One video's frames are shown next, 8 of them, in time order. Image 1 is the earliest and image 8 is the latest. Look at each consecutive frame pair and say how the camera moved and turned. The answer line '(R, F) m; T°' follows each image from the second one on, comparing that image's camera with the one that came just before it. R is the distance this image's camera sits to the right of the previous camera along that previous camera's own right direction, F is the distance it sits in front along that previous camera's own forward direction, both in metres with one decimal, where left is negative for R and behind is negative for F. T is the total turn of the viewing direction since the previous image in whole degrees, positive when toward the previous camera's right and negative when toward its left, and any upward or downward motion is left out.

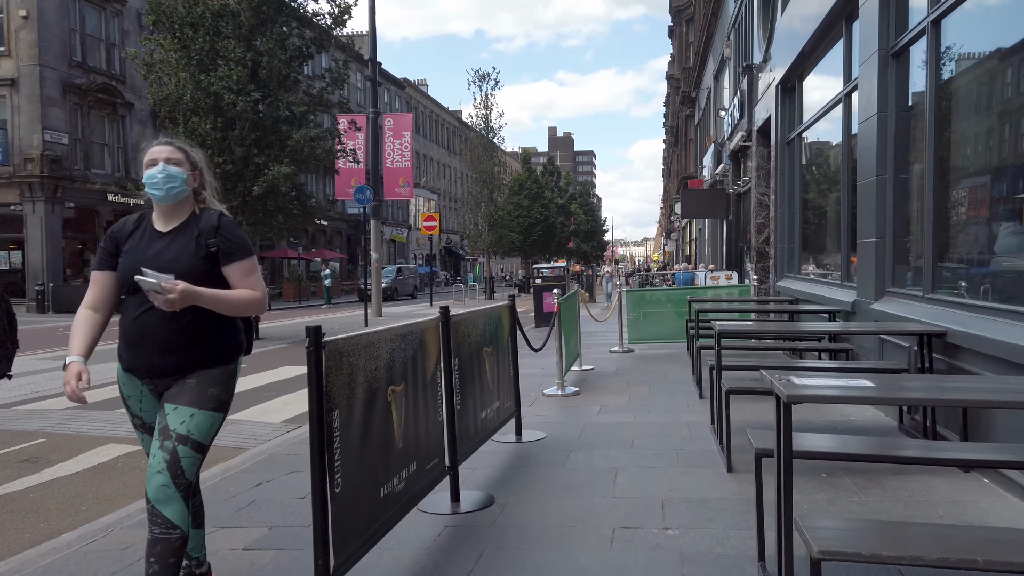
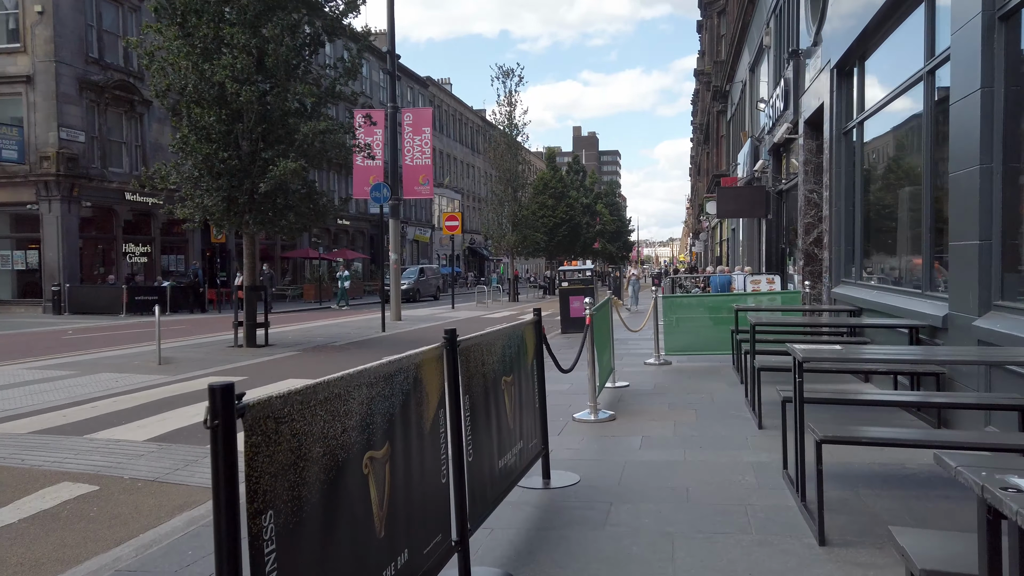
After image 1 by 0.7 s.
(0.0, +1.1) m; -2°
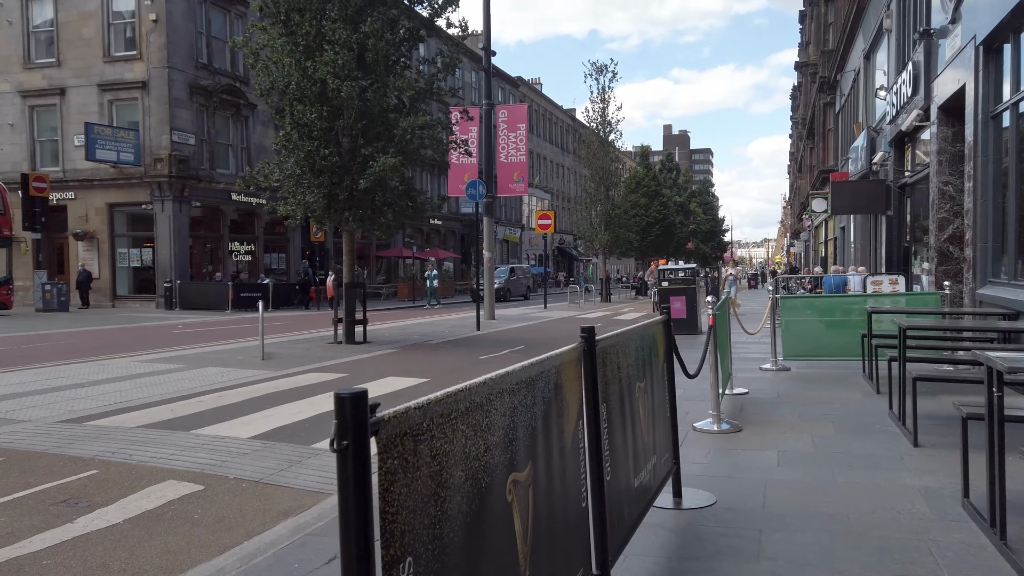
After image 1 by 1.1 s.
(-0.3, +0.5) m; -7°
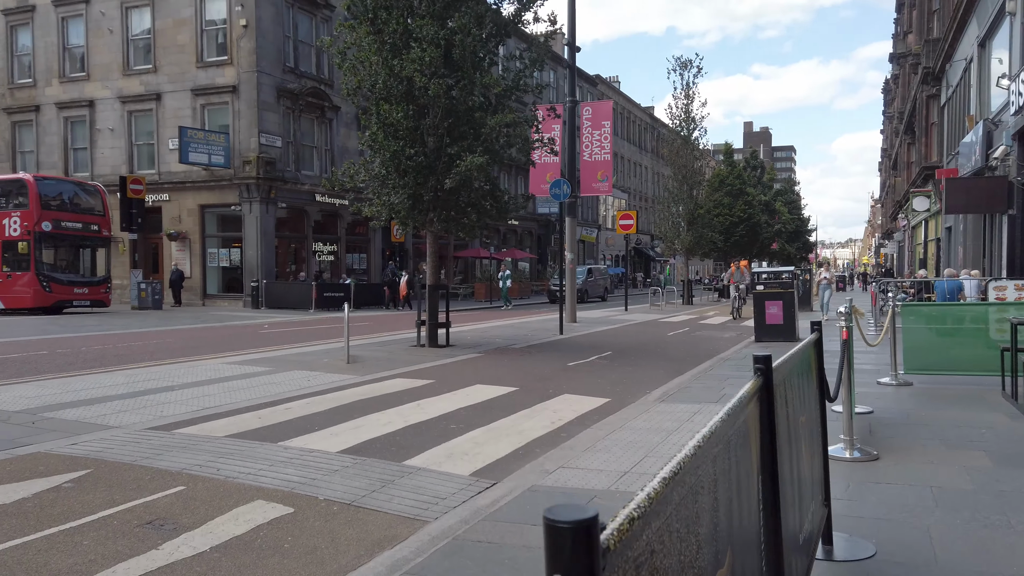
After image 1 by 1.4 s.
(-0.3, +0.5) m; -6°
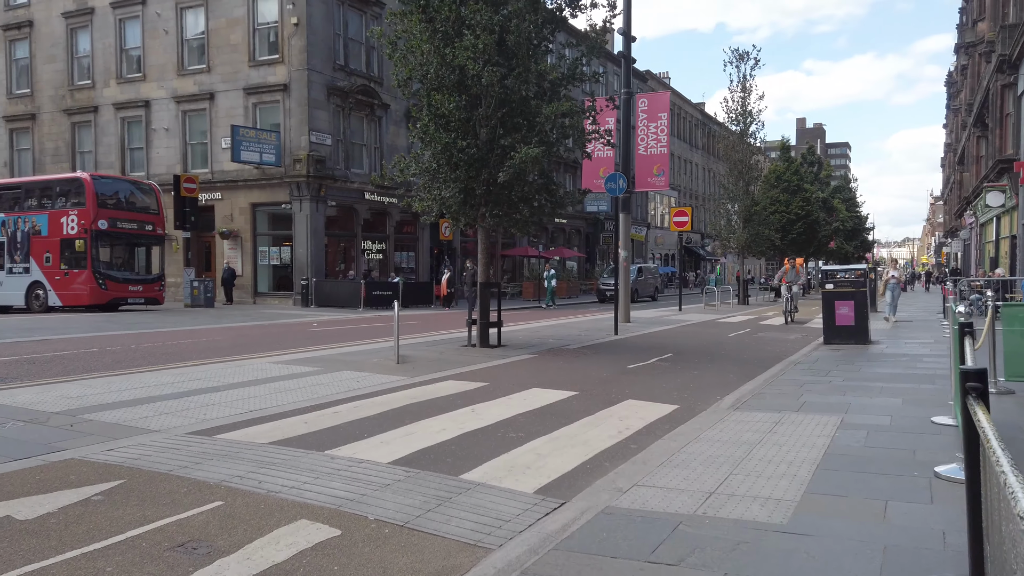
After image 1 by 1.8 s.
(-0.2, +0.6) m; -4°
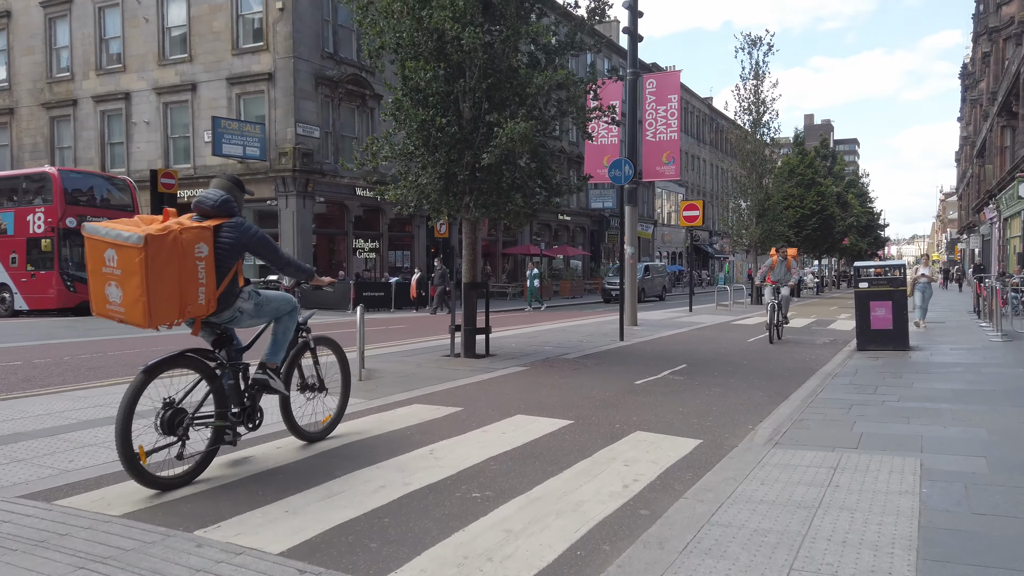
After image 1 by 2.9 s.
(+0.3, +1.8) m; -1°
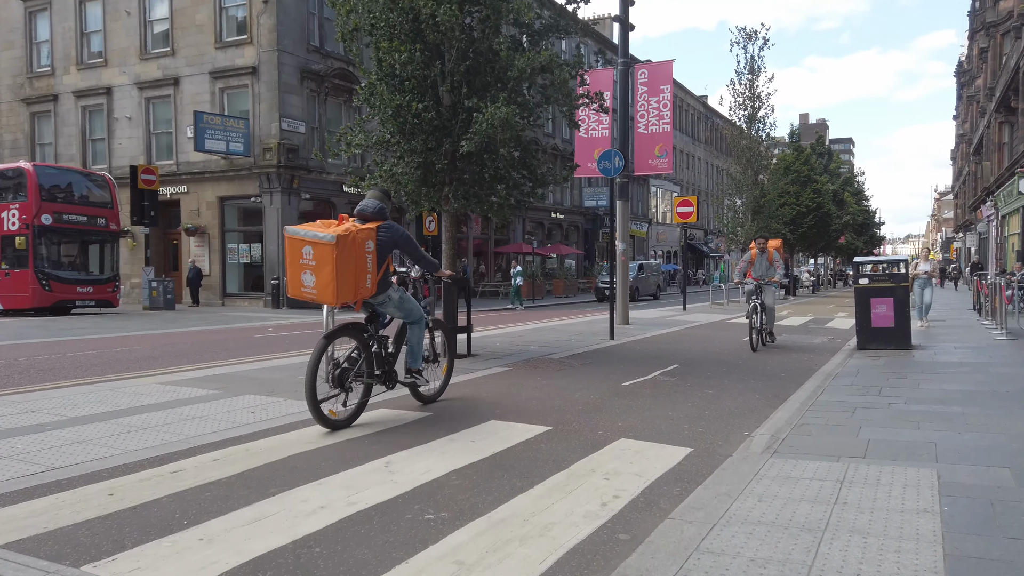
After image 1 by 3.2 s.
(+0.2, +0.6) m; 0°
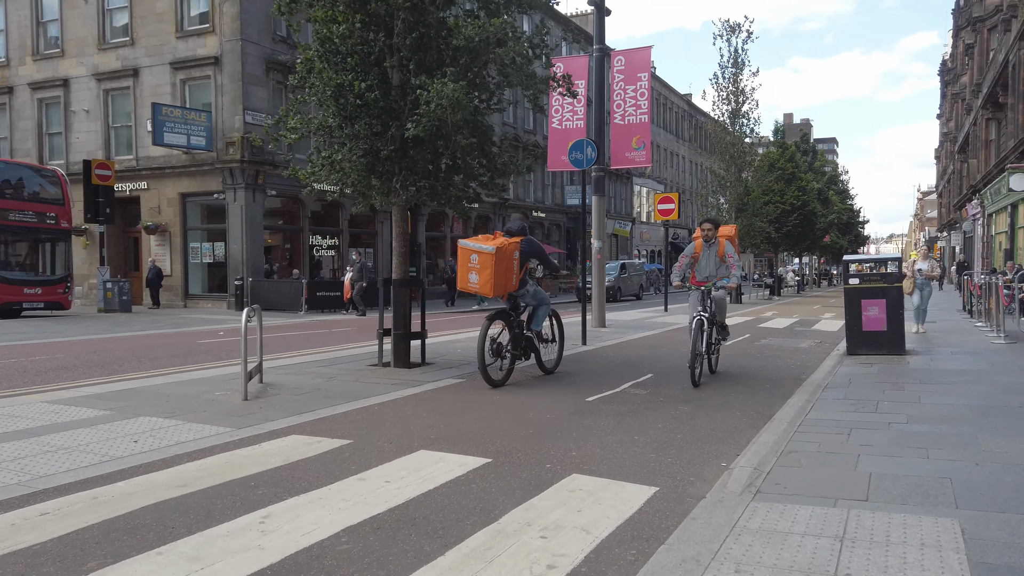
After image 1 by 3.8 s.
(+0.4, +1.1) m; +1°
